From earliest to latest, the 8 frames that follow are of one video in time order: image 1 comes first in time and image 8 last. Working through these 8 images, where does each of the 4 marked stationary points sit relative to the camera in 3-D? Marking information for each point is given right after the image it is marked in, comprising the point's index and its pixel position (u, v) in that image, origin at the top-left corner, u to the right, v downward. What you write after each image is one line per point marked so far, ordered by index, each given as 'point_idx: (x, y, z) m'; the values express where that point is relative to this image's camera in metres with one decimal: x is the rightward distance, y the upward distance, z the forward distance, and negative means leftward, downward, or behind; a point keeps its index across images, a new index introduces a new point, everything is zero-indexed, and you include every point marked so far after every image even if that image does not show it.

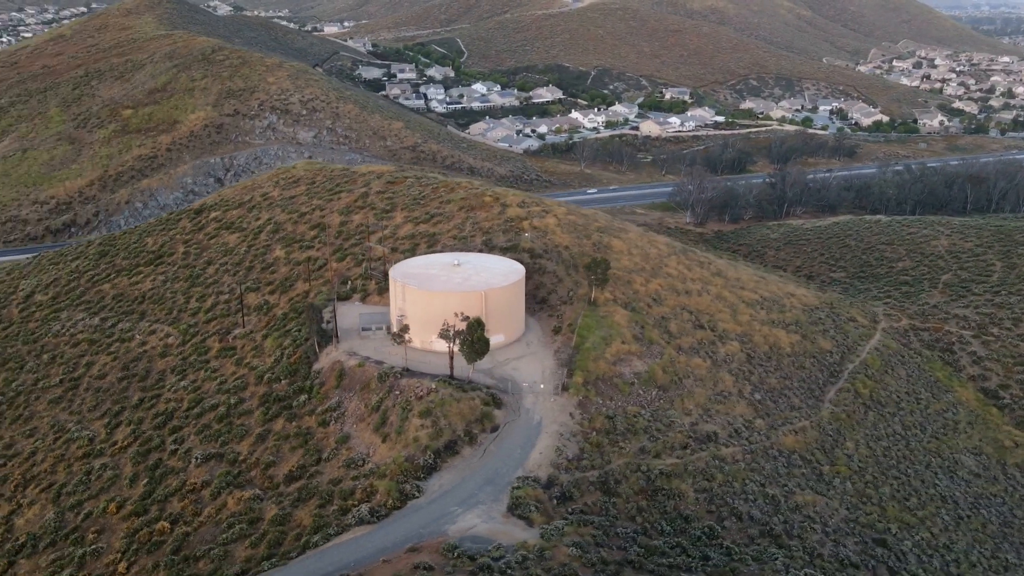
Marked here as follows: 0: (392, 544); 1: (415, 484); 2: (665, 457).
0: (-2.1, -4.3, +15.3) m
1: (-1.8, -3.6, +16.9) m
2: (+3.1, -3.4, +18.8) m
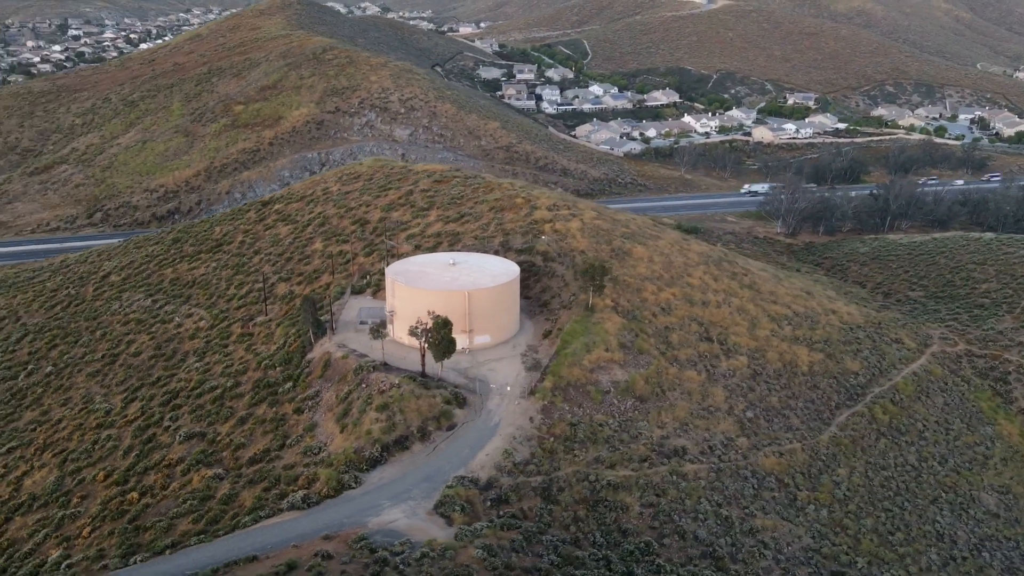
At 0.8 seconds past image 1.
0: (-3.5, -4.2, +15.8) m
1: (-3.0, -3.5, +17.4) m
2: (+2.1, -3.6, +18.4) m
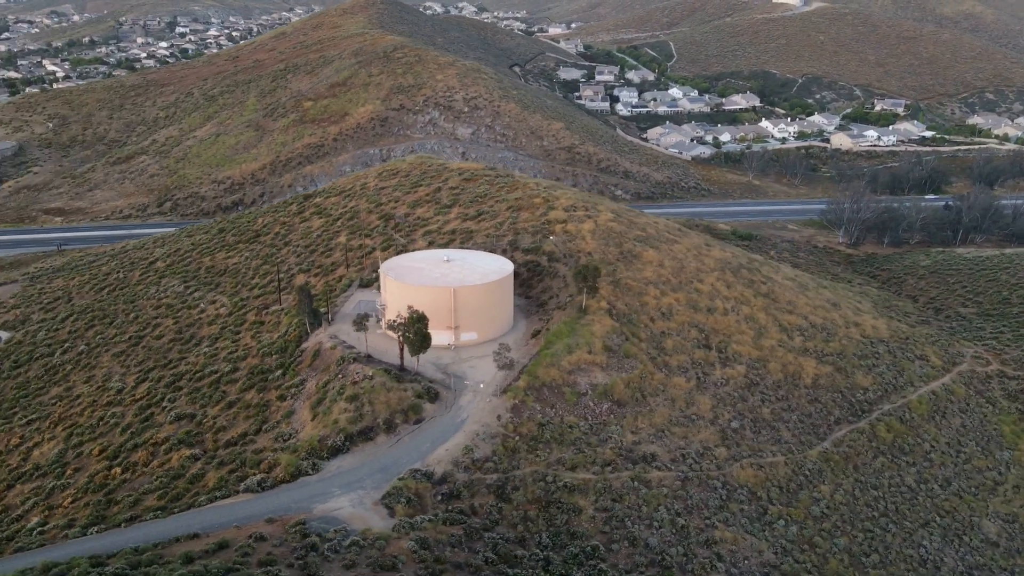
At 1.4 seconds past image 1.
0: (-4.6, -4.0, +16.3) m
1: (-3.9, -3.4, +17.8) m
2: (+1.3, -3.6, +18.3) m
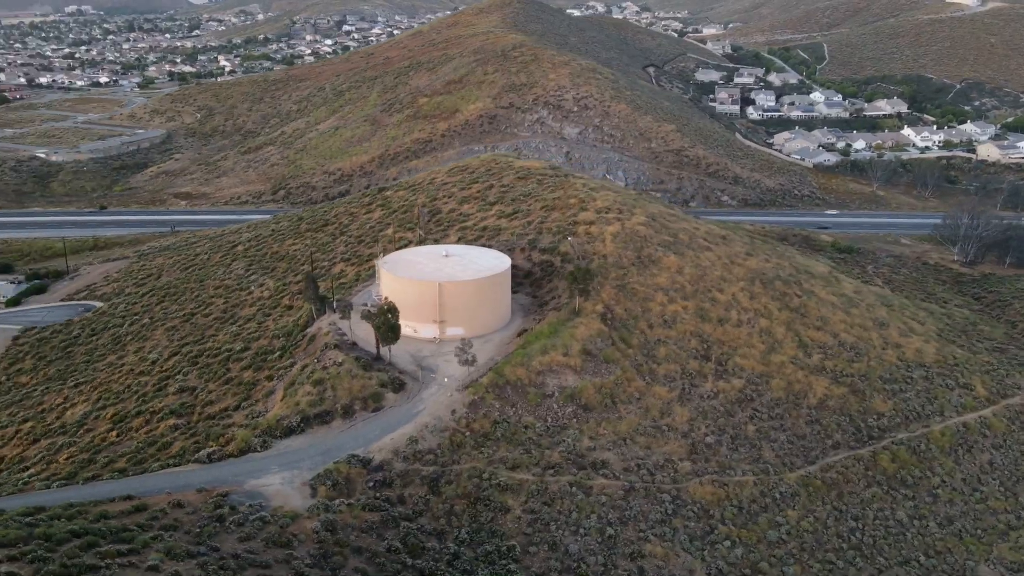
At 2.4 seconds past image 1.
0: (-6.0, -3.7, +17.3) m
1: (-5.0, -3.1, +18.7) m
2: (+0.1, -3.6, +18.3) m
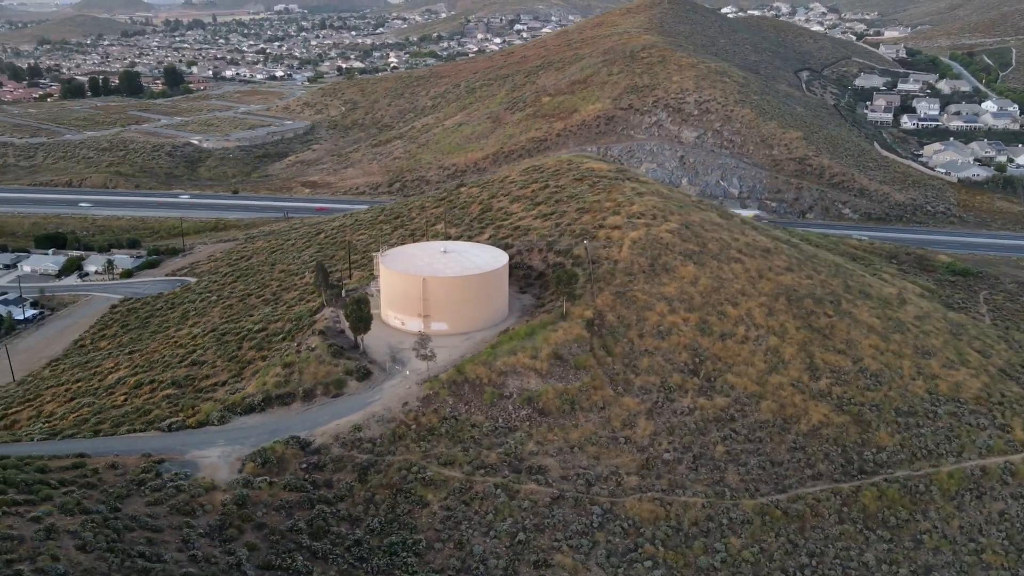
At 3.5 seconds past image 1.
0: (-7.5, -3.2, +18.6) m
1: (-6.2, -2.7, +19.8) m
2: (-1.2, -3.6, +18.4) m
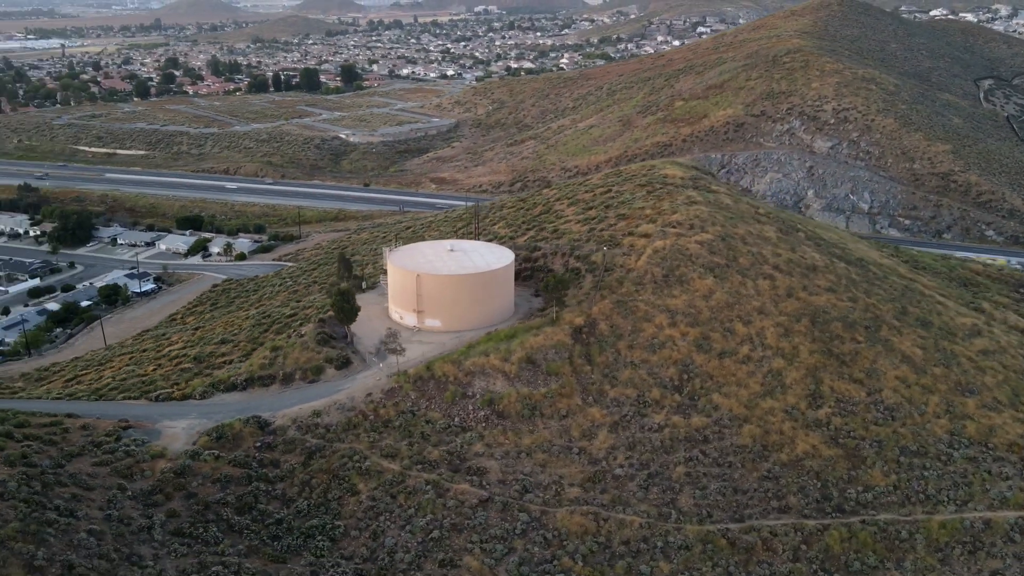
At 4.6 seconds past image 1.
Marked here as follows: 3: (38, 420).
0: (-8.5, -2.8, +20.2) m
1: (-7.0, -2.4, +21.1) m
2: (-2.5, -3.5, +18.9) m
3: (-9.9, -2.8, +19.2) m
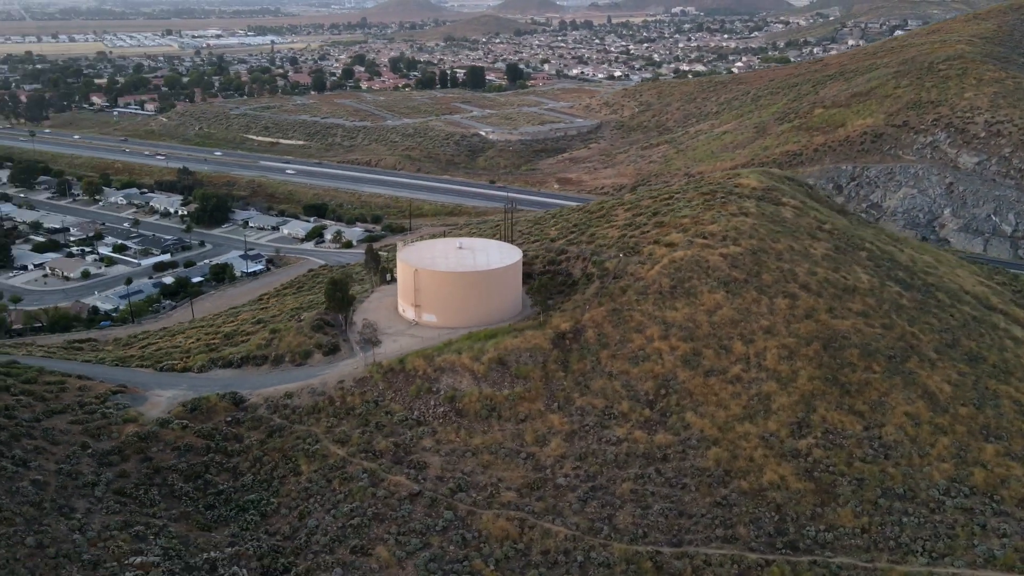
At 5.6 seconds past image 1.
0: (-9.2, -2.2, +22.0) m
1: (-7.6, -1.9, +22.6) m
2: (-3.6, -3.3, +19.5) m
3: (-10.8, -2.1, +21.3) m
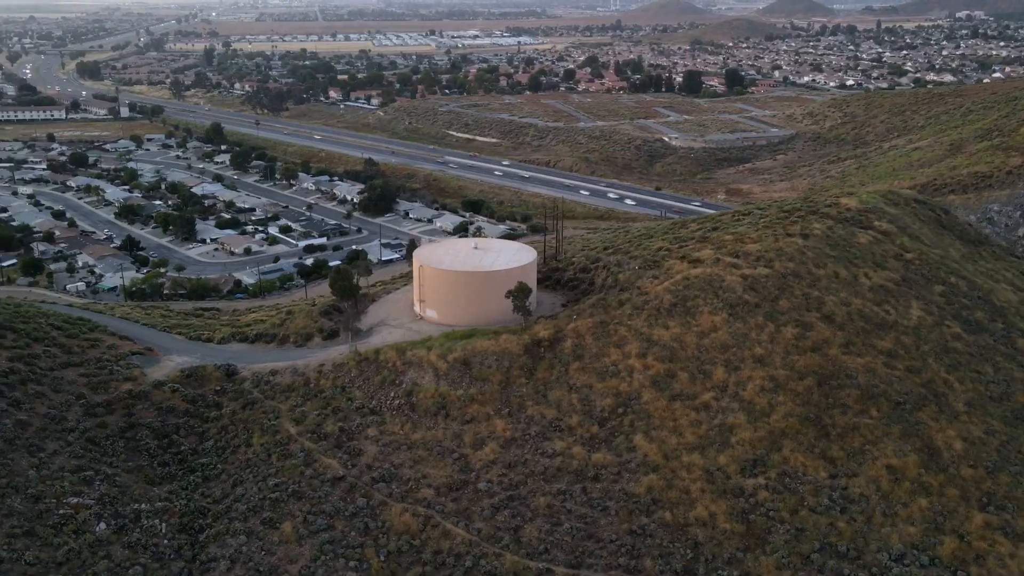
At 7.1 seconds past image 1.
0: (-9.5, -1.5, +24.6) m
1: (-7.7, -1.4, +24.7) m
2: (-4.9, -3.1, +20.7) m
3: (-11.2, -1.2, +24.3) m
